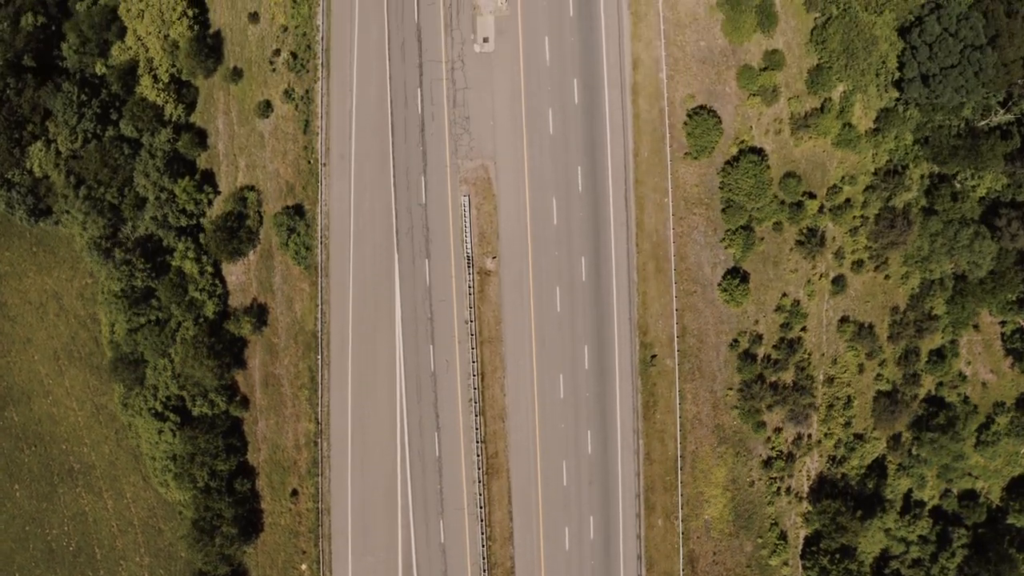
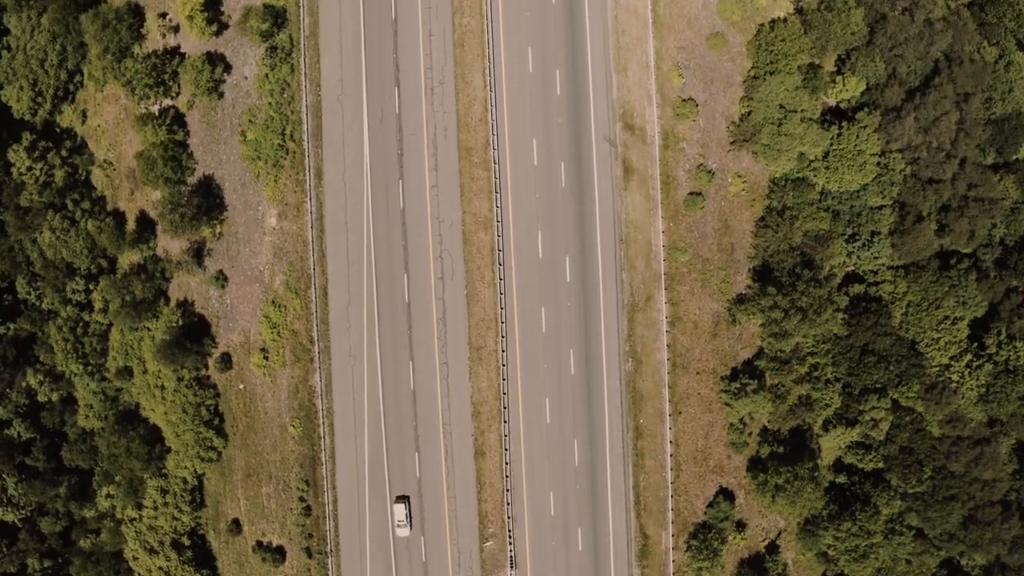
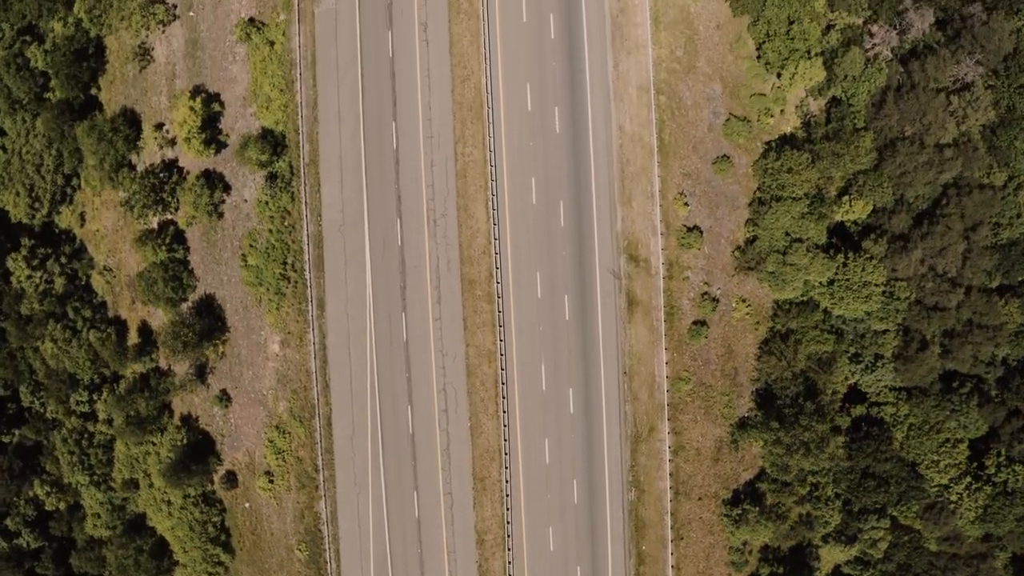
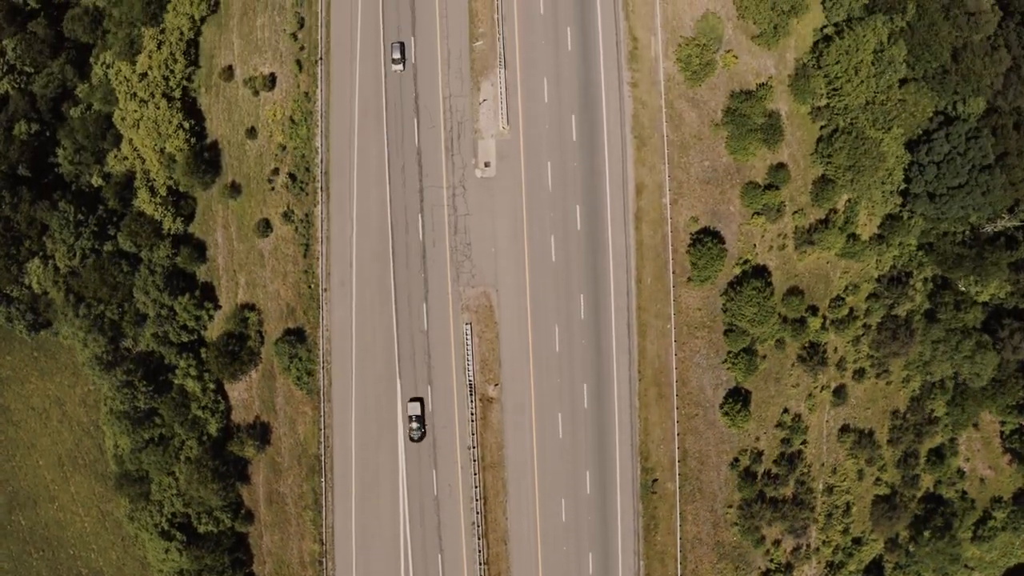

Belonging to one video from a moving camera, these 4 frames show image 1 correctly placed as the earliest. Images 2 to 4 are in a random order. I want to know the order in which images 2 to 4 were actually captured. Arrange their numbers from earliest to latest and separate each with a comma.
4, 2, 3
